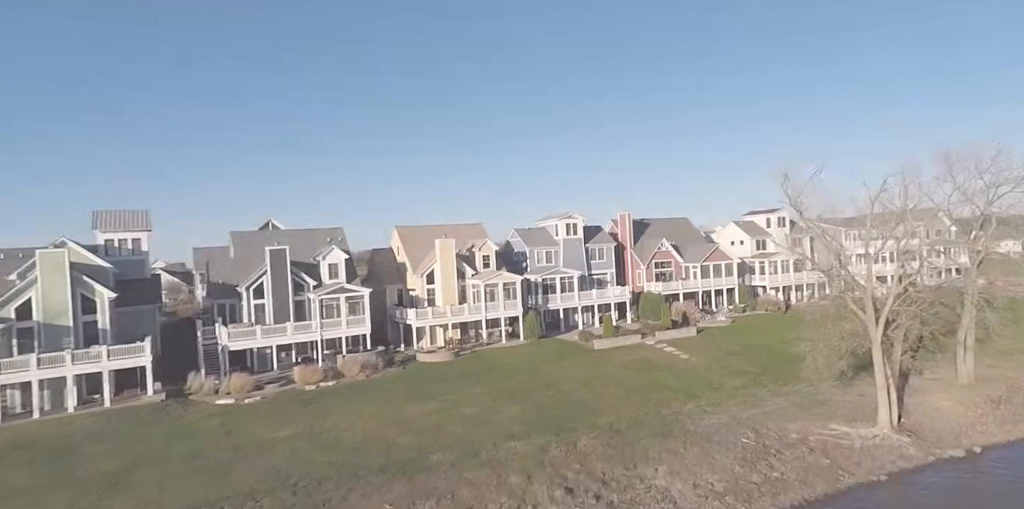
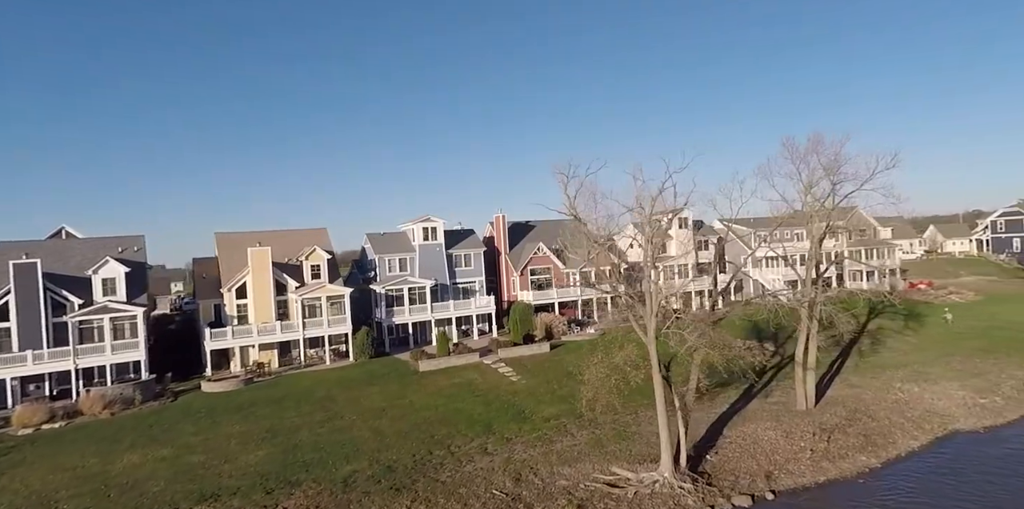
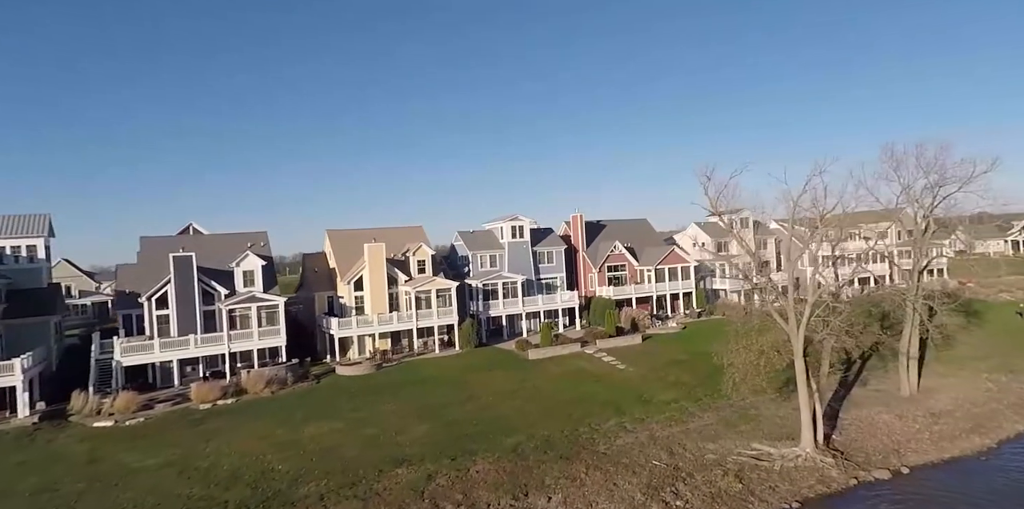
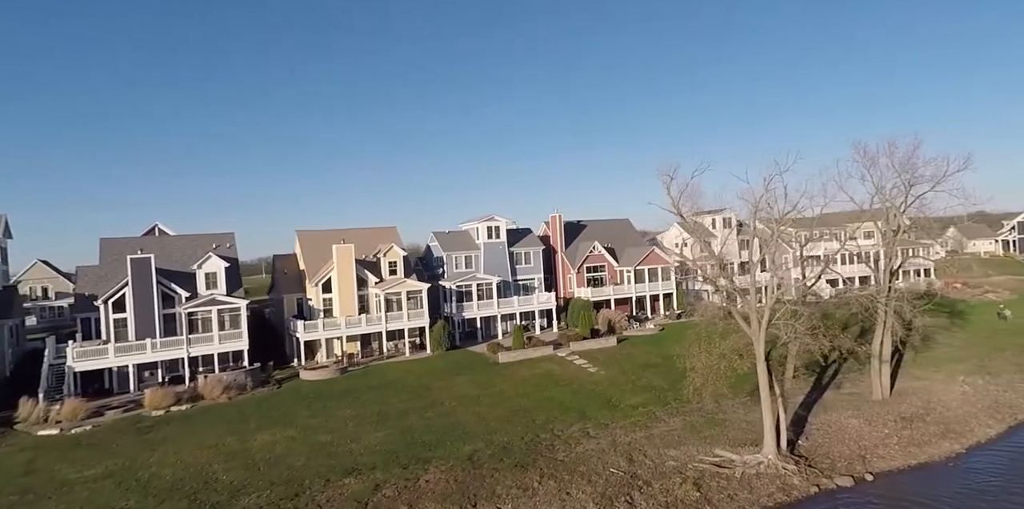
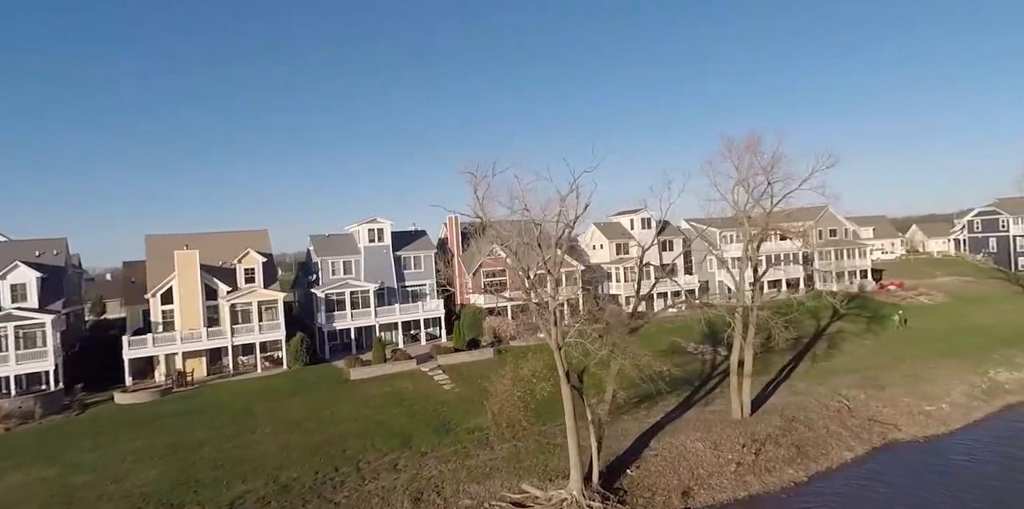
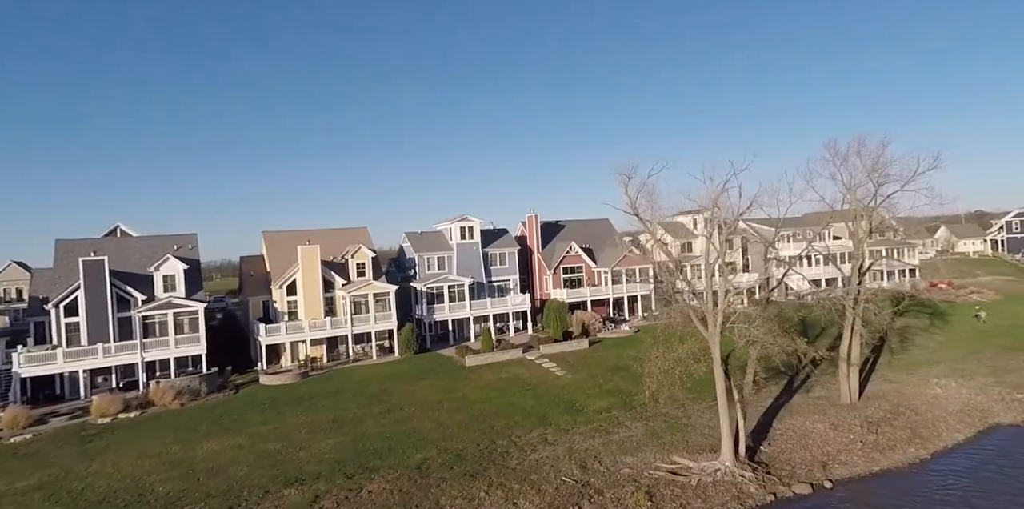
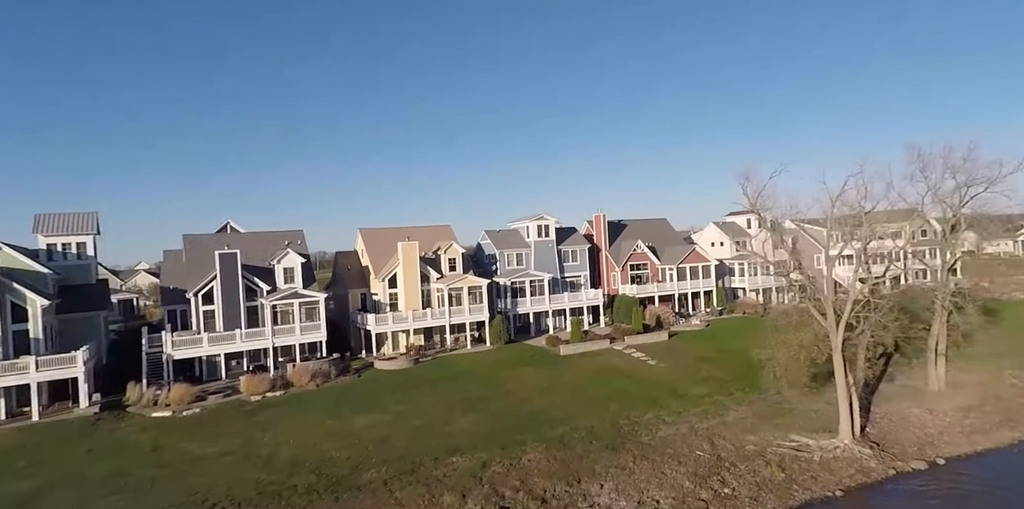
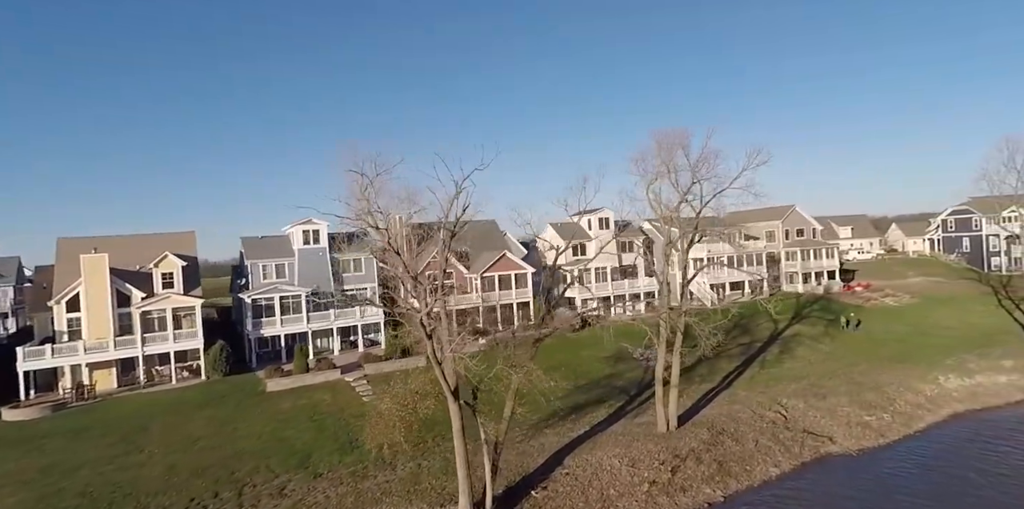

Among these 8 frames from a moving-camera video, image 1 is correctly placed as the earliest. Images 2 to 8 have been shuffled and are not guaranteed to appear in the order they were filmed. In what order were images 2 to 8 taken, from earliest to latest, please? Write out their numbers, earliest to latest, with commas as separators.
7, 3, 4, 6, 2, 5, 8
